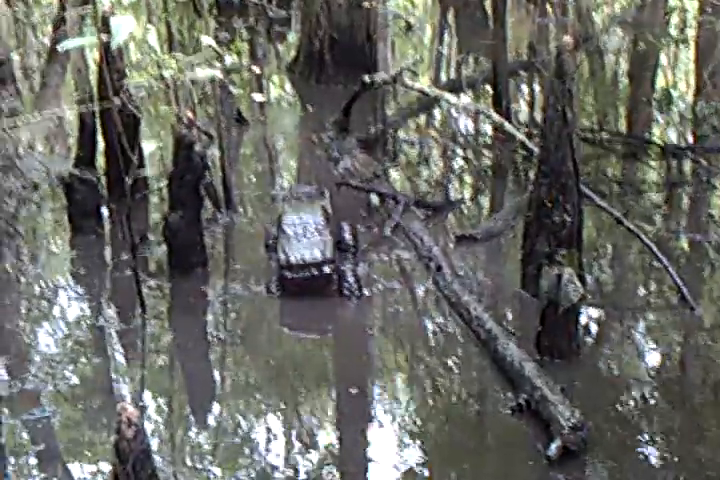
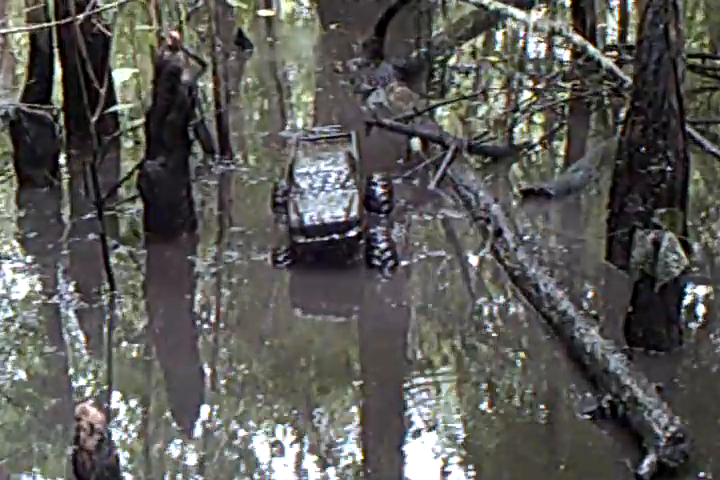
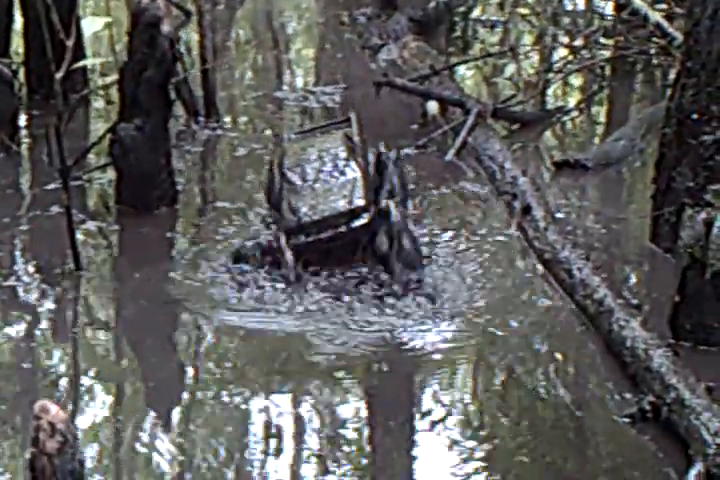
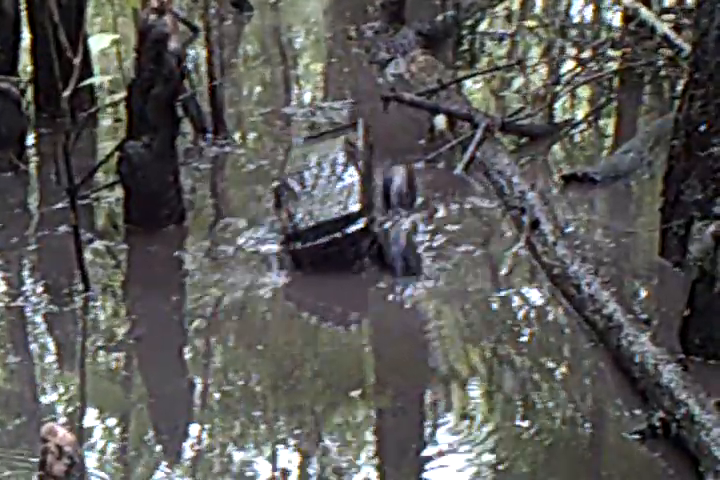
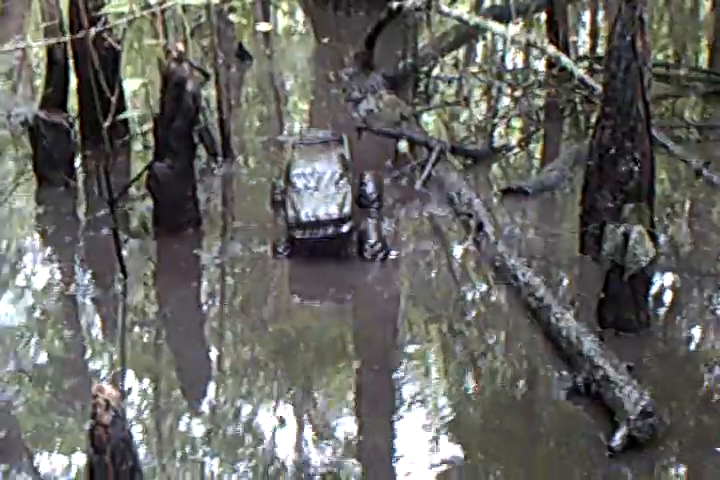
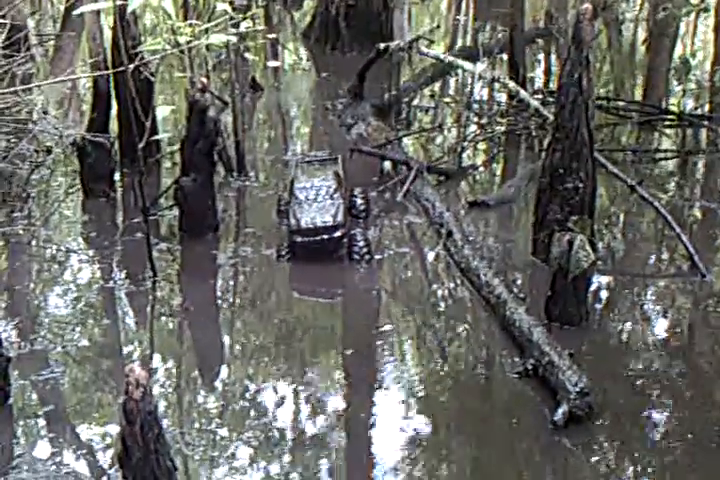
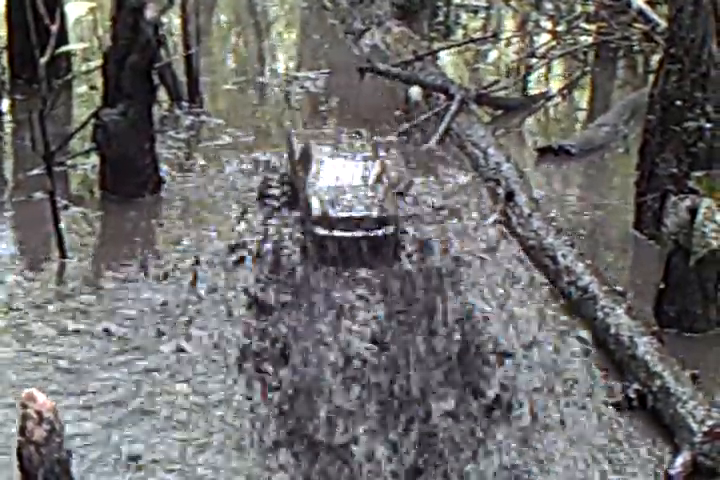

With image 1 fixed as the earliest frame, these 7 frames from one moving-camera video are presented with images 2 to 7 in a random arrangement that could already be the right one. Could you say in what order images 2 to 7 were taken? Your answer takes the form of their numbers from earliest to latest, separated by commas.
6, 5, 2, 4, 3, 7
